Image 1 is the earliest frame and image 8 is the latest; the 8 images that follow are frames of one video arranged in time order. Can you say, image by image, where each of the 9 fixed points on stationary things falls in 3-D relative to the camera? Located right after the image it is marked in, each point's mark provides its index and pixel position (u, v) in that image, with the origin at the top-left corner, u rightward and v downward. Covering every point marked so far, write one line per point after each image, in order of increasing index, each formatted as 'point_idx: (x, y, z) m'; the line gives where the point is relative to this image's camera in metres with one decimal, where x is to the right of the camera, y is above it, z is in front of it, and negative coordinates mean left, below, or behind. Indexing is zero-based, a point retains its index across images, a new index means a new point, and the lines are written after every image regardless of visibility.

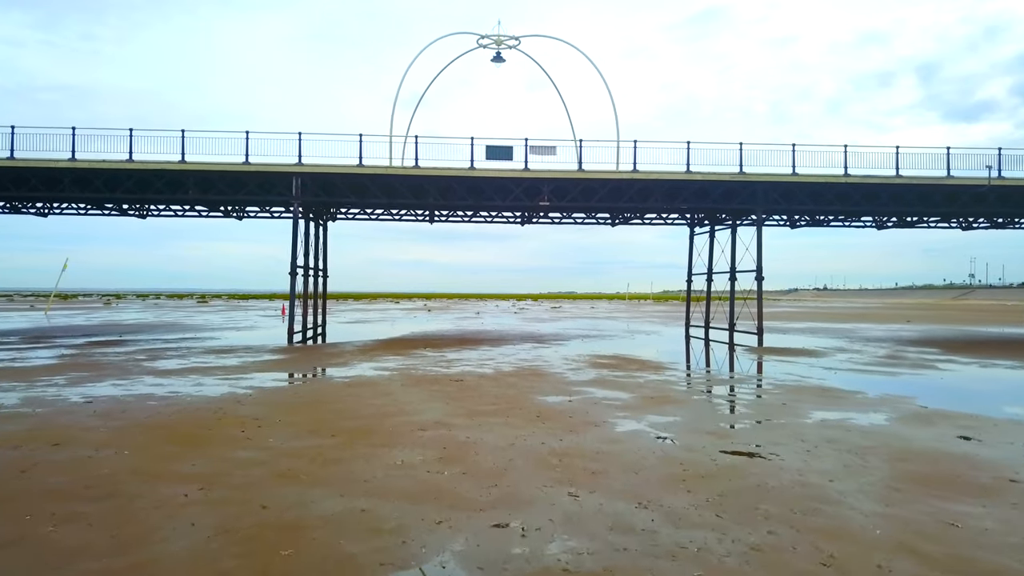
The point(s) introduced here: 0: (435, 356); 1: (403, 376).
0: (-2.1, -1.9, +18.9) m
1: (-2.4, -1.9, +14.8) m
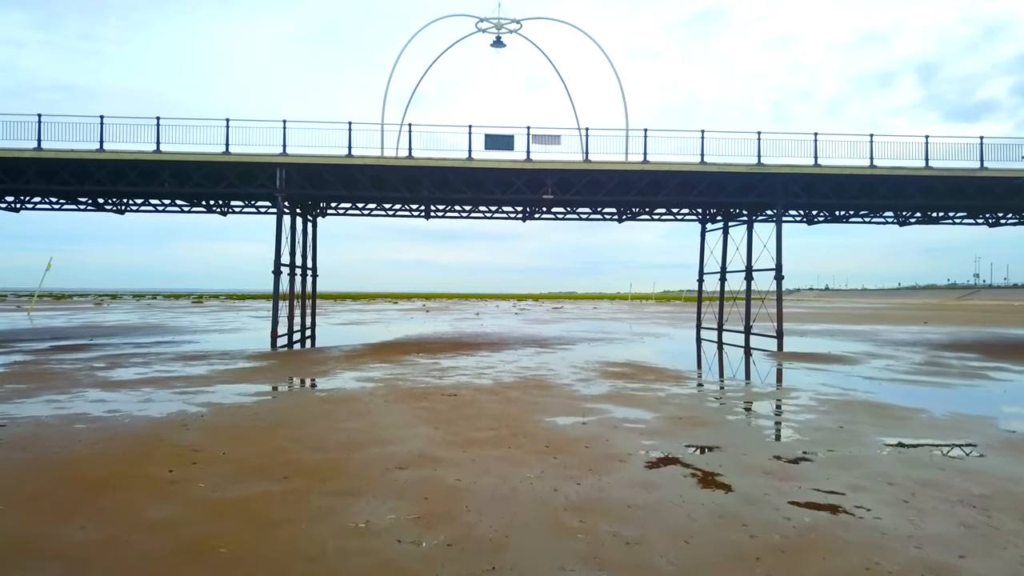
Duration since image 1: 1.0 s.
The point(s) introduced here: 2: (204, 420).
0: (-2.1, -1.9, +17.0) m
1: (-2.3, -1.9, +12.9) m
2: (-4.3, -1.9, +9.7) m
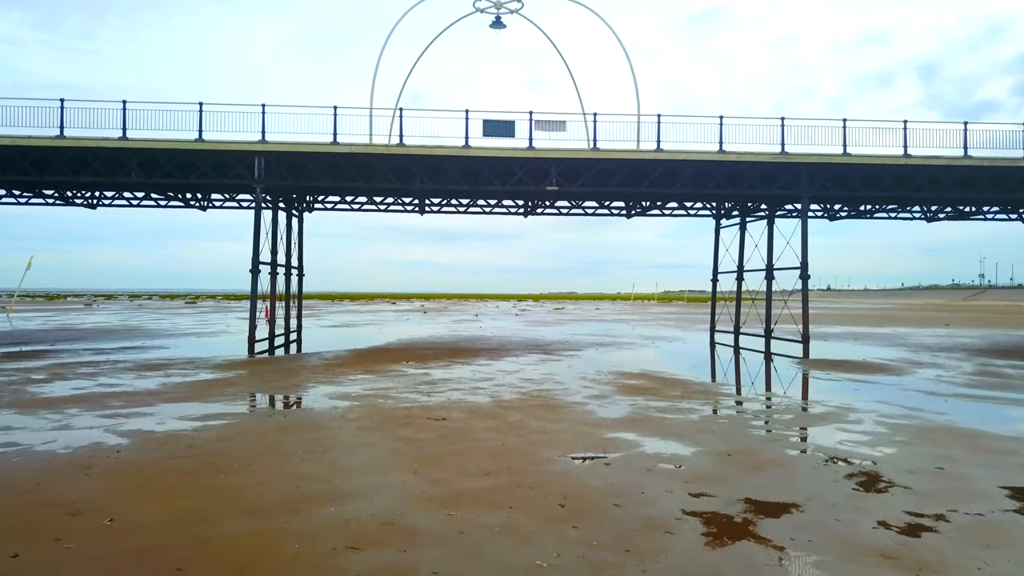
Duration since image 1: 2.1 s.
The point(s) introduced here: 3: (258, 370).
0: (-2.1, -1.9, +14.9) m
1: (-2.3, -1.9, +10.7) m
2: (-4.3, -1.9, +7.5) m
3: (-6.0, -1.9, +16.2) m
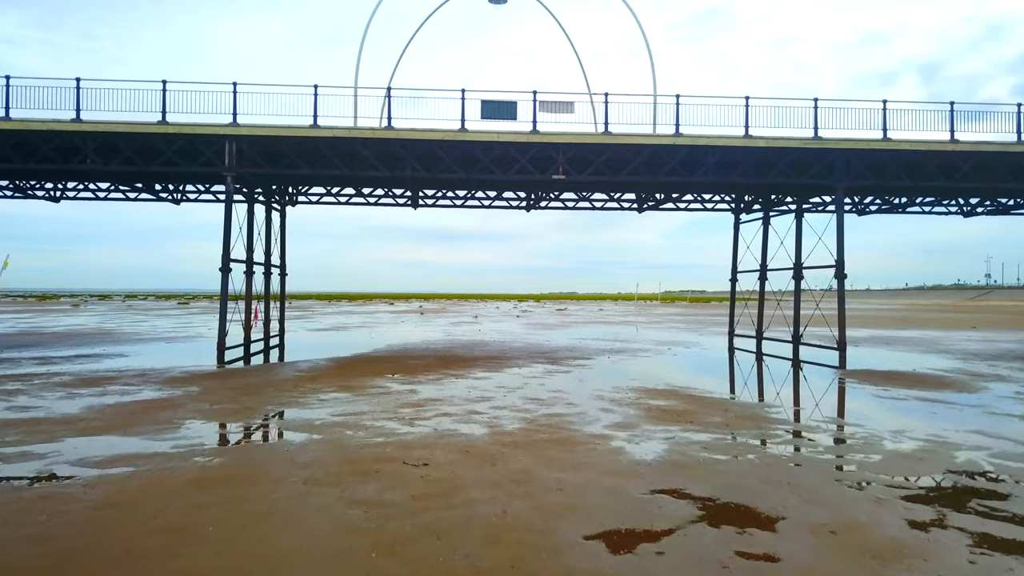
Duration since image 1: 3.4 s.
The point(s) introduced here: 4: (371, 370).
0: (-2.0, -1.9, +12.5) m
1: (-2.3, -1.9, +8.3) m
2: (-4.3, -1.9, +5.1) m
3: (-5.9, -1.9, +13.8) m
4: (-3.3, -1.9, +16.3) m
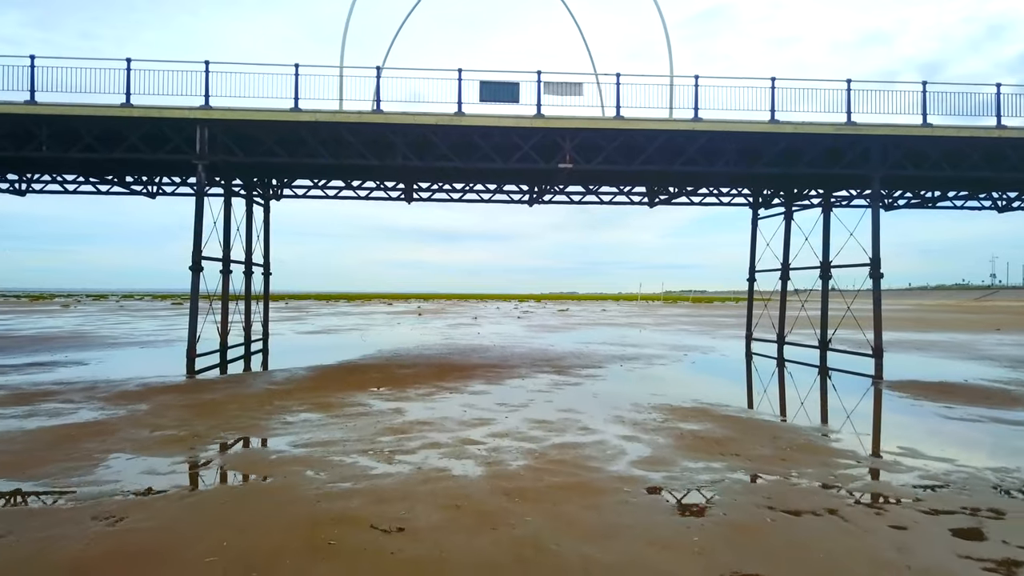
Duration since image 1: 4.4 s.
0: (-2.0, -2.0, +10.5) m
1: (-2.2, -1.9, +6.4) m
2: (-4.2, -1.9, +3.2) m
3: (-5.9, -2.0, +11.9) m
4: (-3.3, -2.0, +14.4) m
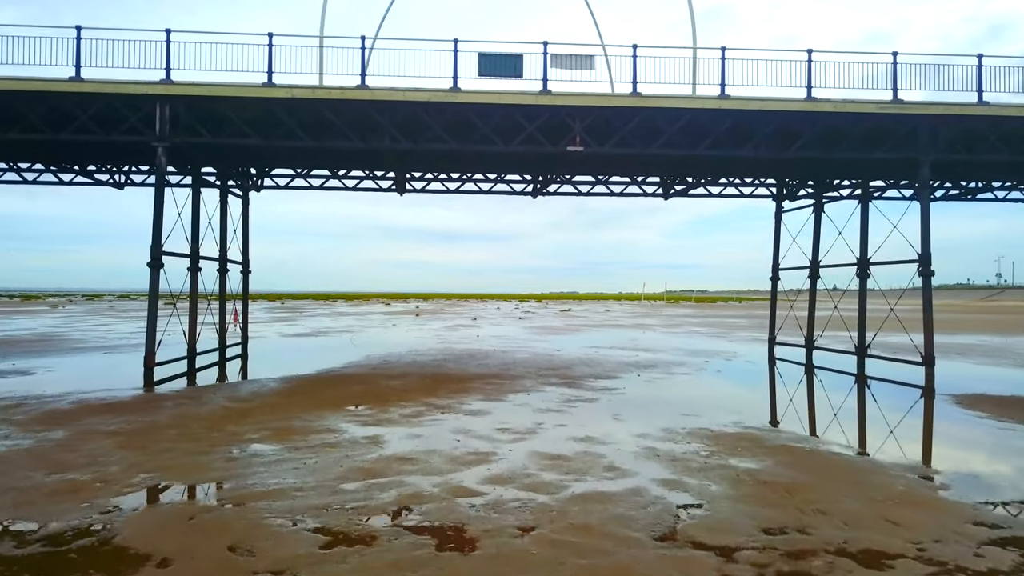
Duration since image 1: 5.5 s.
0: (-1.9, -1.9, +8.4) m
1: (-2.2, -1.9, +4.2) m
2: (-4.2, -1.9, +1.0) m
3: (-5.8, -1.9, +9.7) m
4: (-3.2, -1.9, +12.2) m
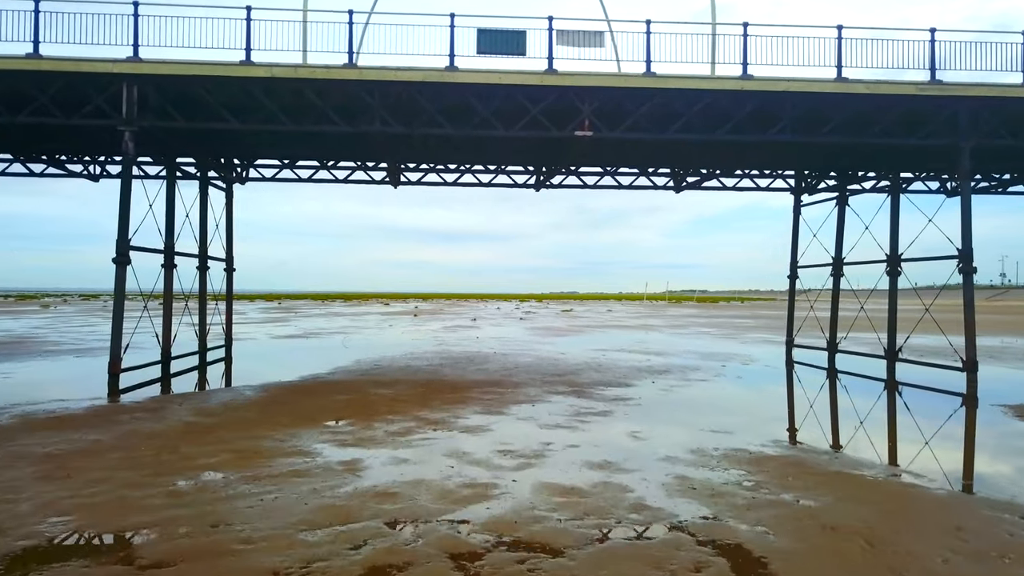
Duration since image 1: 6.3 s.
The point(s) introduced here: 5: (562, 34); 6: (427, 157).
0: (-1.9, -1.9, +6.9) m
1: (-2.1, -1.9, +2.8) m
2: (-4.1, -1.9, -0.4) m
3: (-5.8, -1.9, +8.3) m
4: (-3.2, -1.9, +10.8) m
5: (+1.1, +5.6, +15.1) m
6: (-2.1, +3.2, +16.7) m
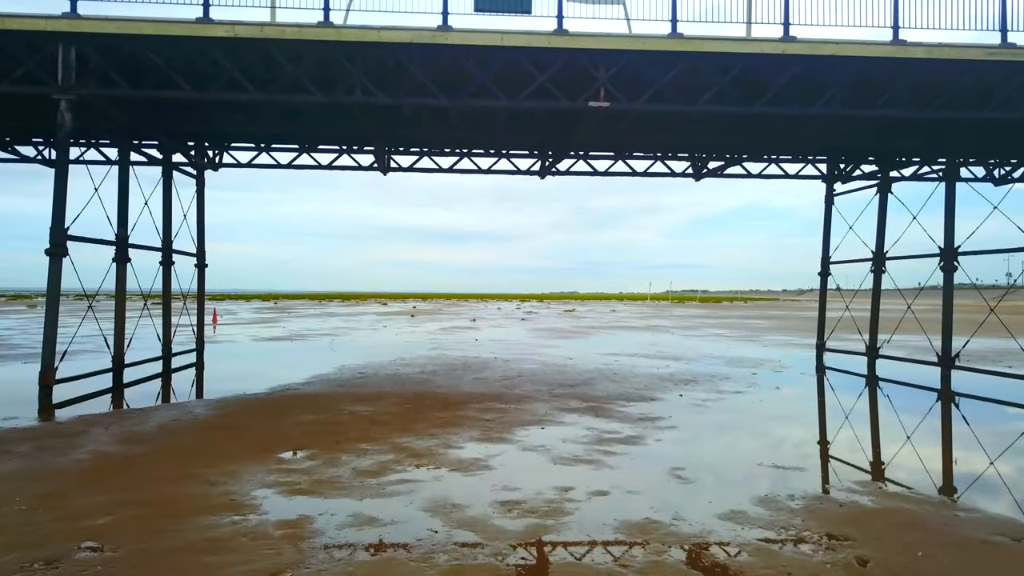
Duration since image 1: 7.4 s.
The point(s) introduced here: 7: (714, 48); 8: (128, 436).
0: (-1.8, -1.9, +4.8) m
1: (-2.1, -1.8, +0.7) m
2: (-4.1, -1.8, -2.5) m
3: (-5.7, -1.9, +6.2) m
4: (-3.1, -1.9, +8.7) m
5: (+1.1, +5.6, +12.9) m
6: (-2.0, +3.2, +14.6) m
7: (+3.6, +4.3, +12.2) m
8: (-5.0, -1.9, +8.9) m
